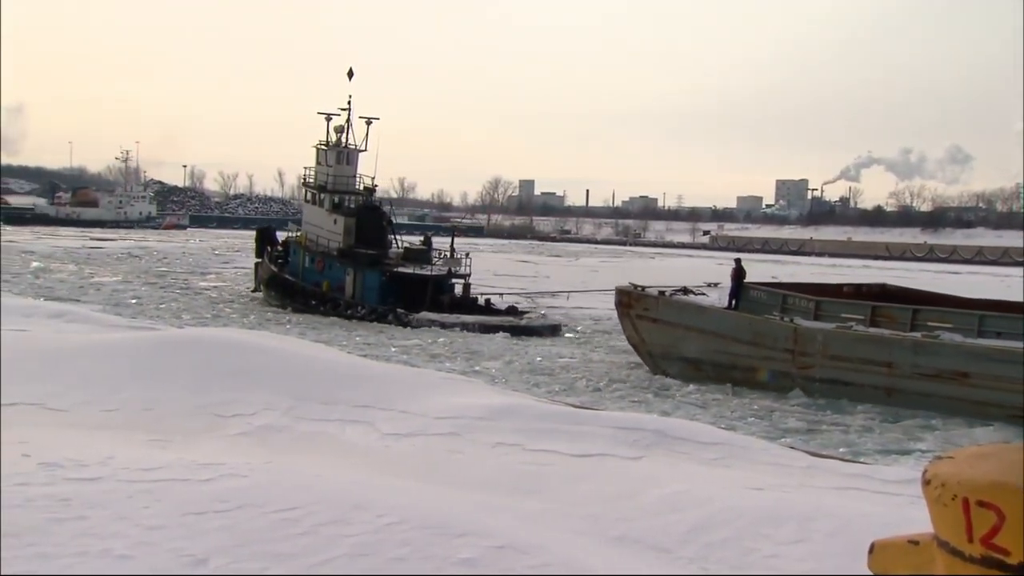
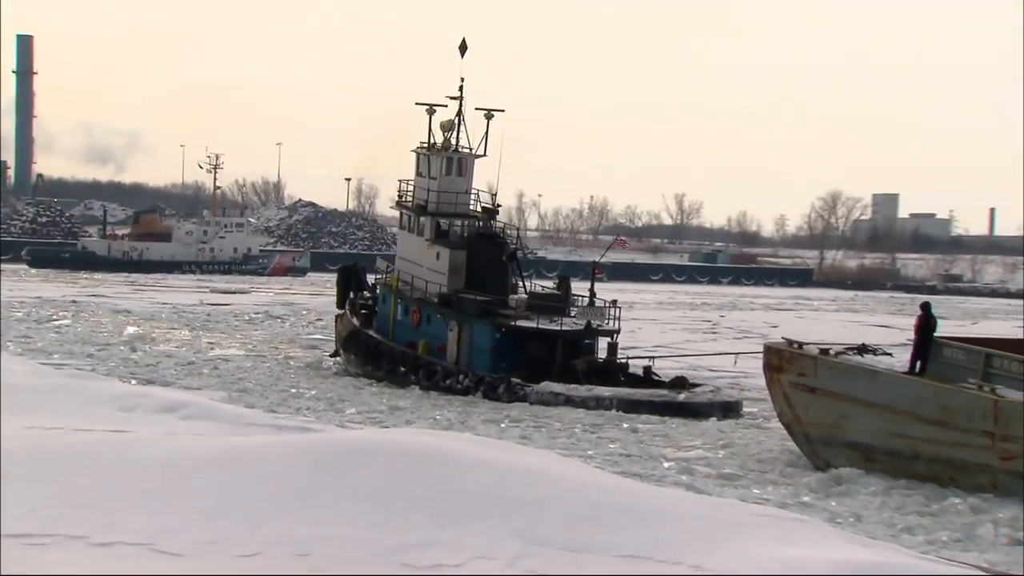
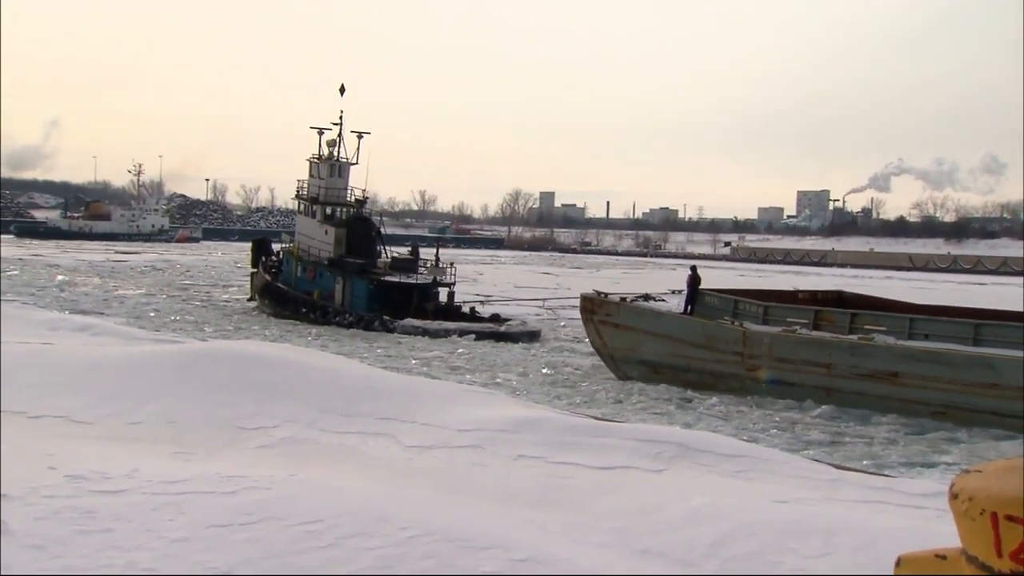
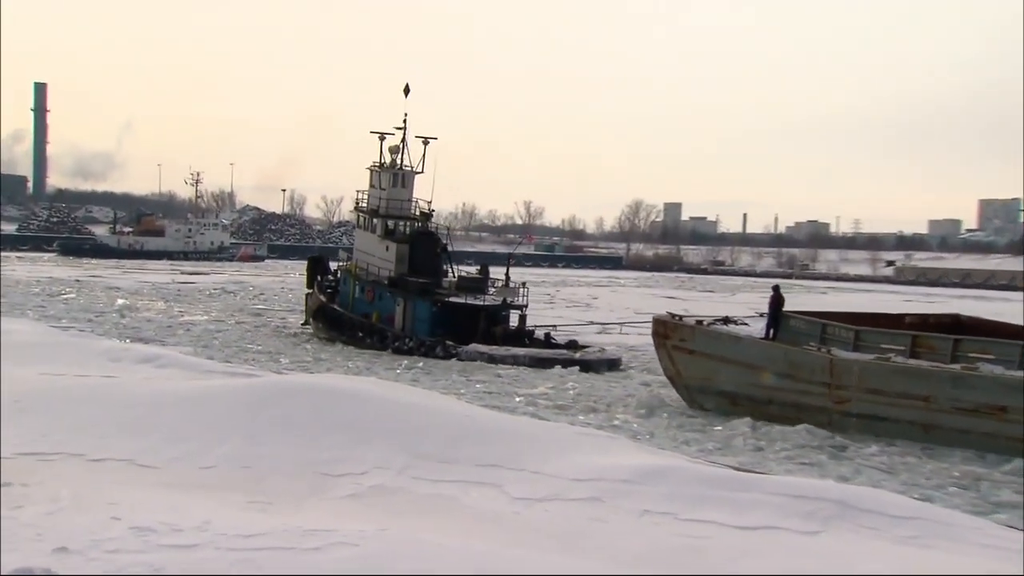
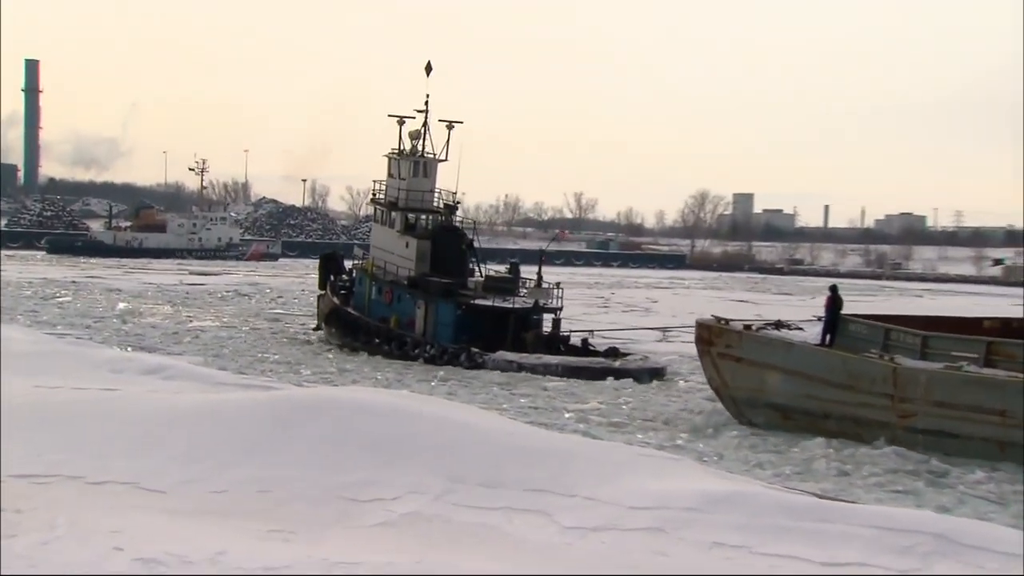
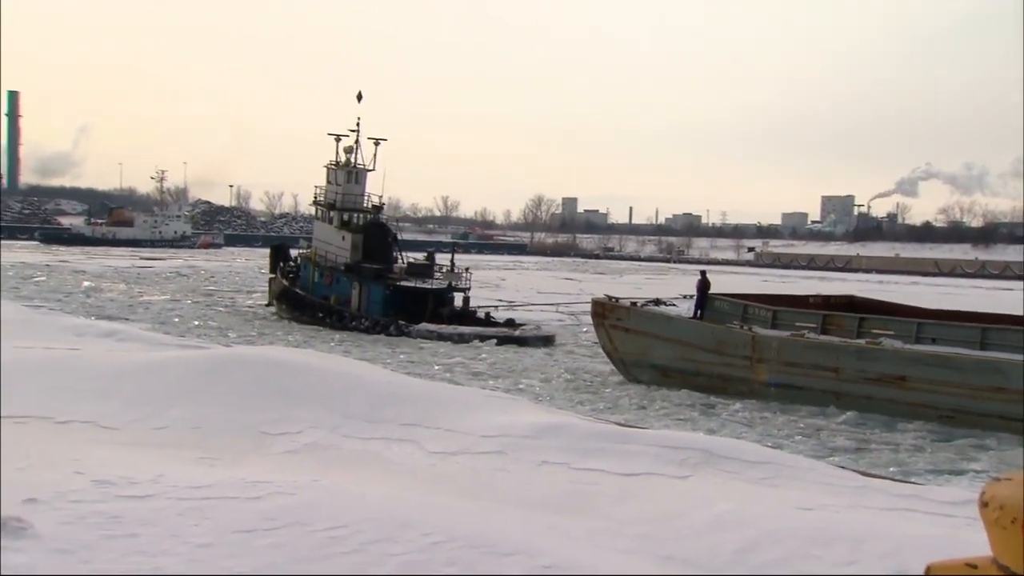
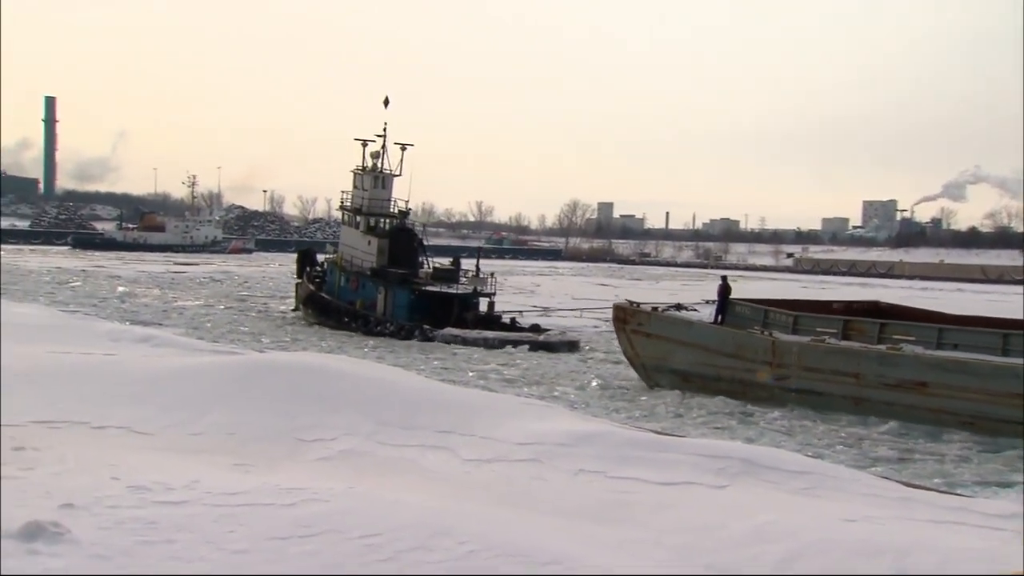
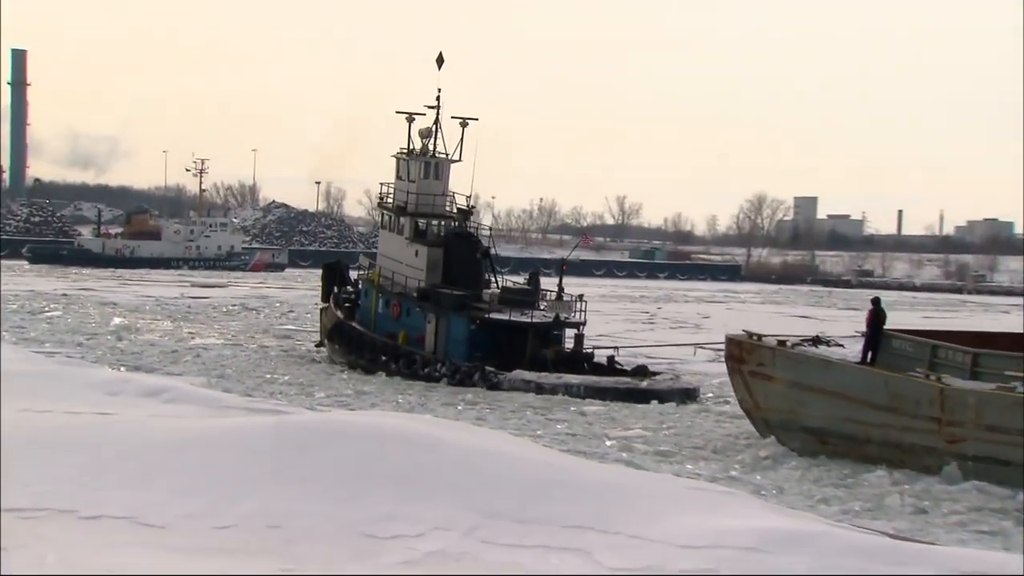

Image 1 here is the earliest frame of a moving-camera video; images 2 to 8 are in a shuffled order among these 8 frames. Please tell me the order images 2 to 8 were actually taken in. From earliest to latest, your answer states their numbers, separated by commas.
3, 6, 7, 4, 5, 8, 2
